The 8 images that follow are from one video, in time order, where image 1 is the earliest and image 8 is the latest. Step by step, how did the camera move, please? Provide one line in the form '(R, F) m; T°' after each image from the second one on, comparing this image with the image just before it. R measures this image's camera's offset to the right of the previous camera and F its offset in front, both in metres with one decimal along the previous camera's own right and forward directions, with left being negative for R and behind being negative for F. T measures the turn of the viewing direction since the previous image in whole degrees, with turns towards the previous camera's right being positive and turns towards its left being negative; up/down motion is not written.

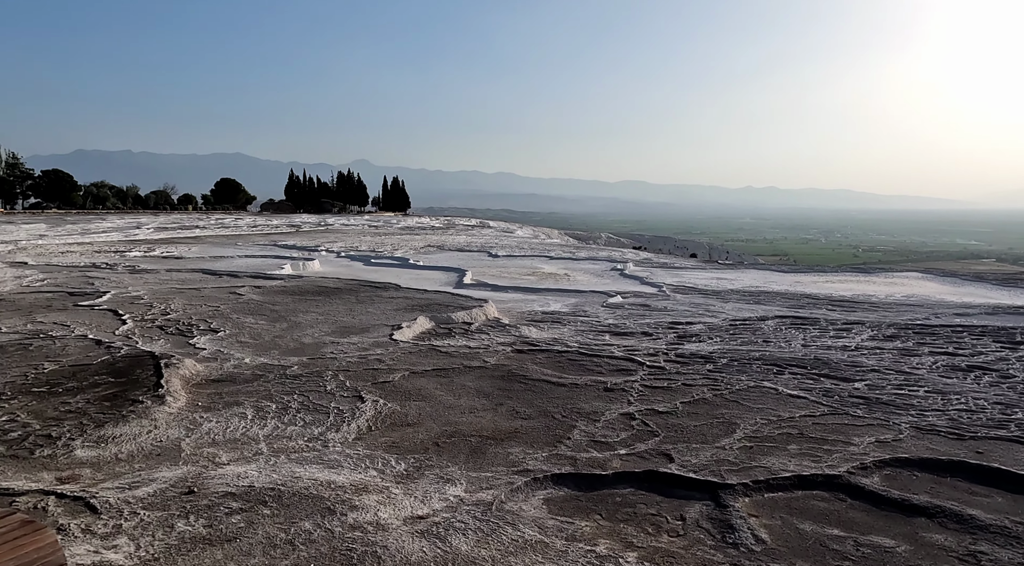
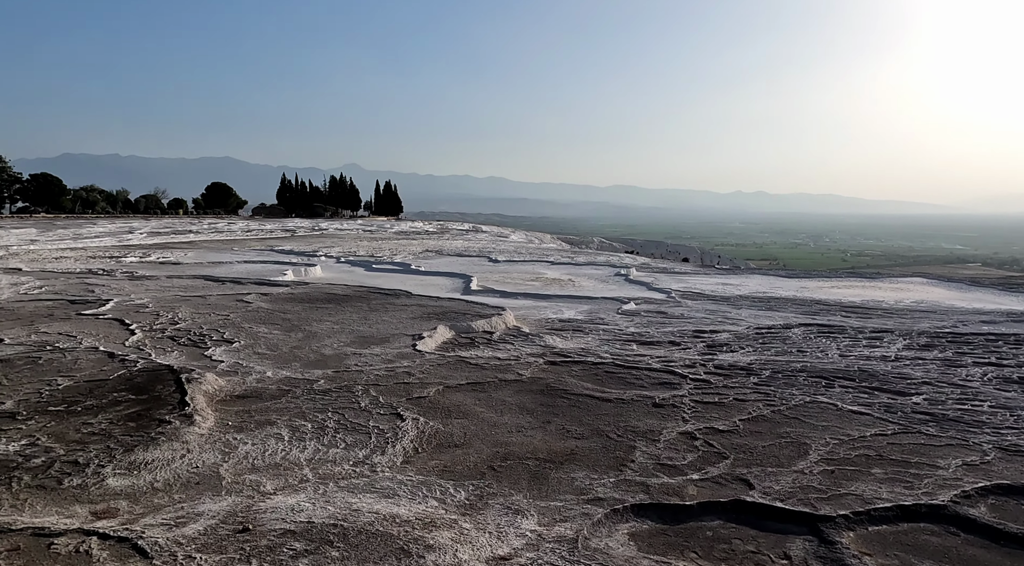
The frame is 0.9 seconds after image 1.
(-0.4, +0.3) m; +1°
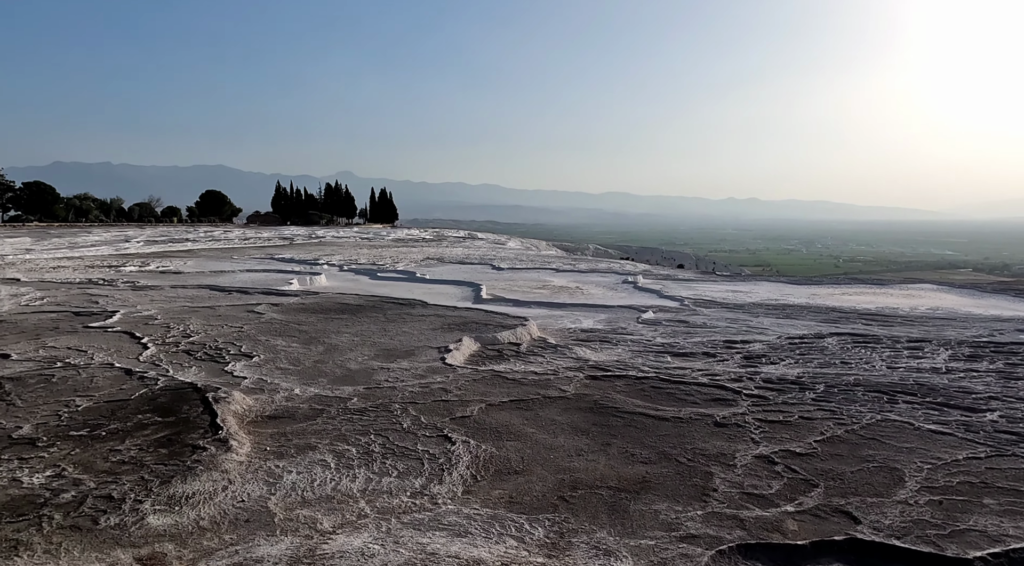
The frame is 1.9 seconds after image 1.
(-0.4, +0.3) m; 0°
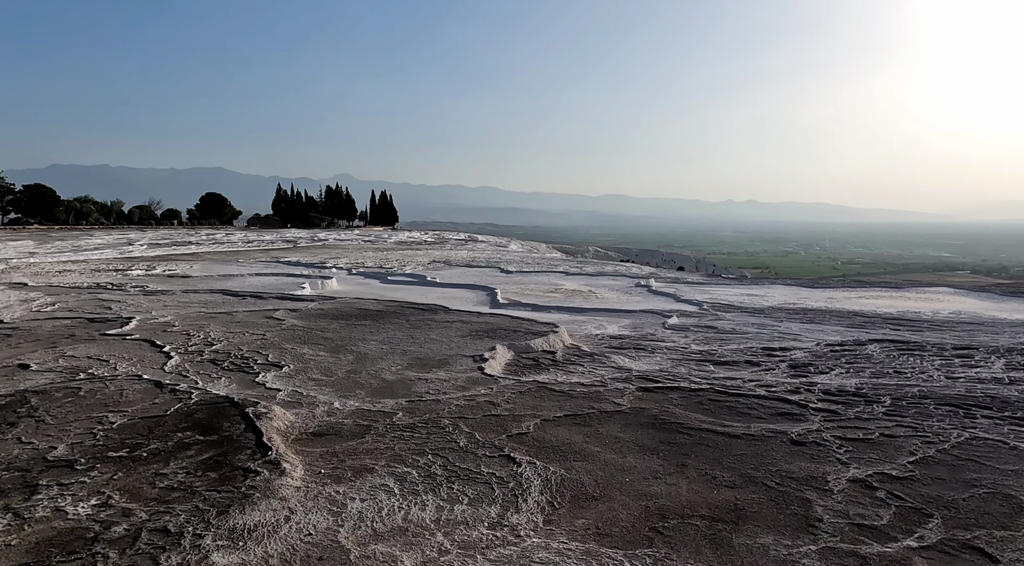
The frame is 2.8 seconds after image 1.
(-0.5, +0.3) m; 0°
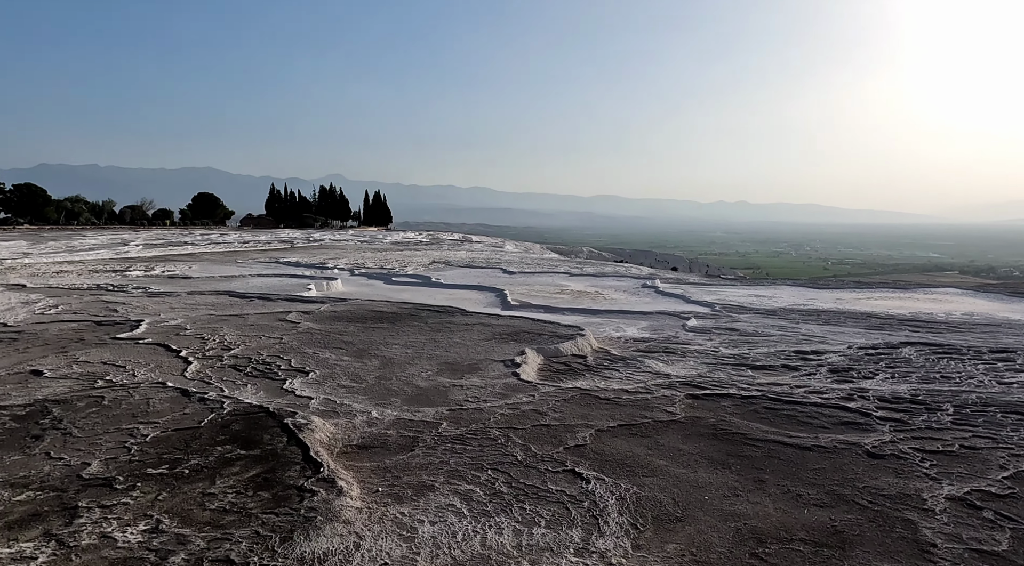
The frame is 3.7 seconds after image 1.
(-0.5, +0.3) m; +1°
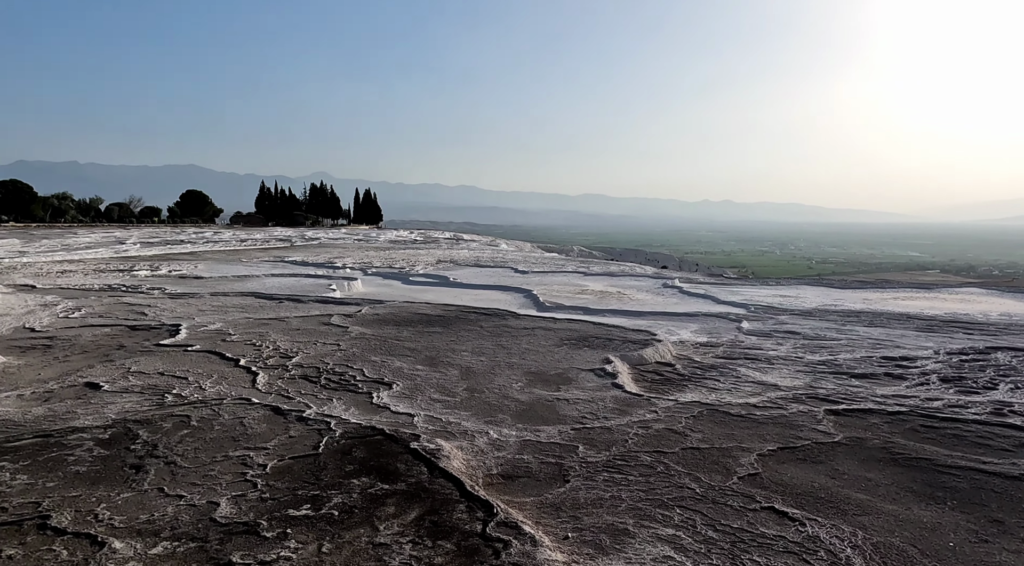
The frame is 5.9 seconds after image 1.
(-1.1, +0.6) m; +1°
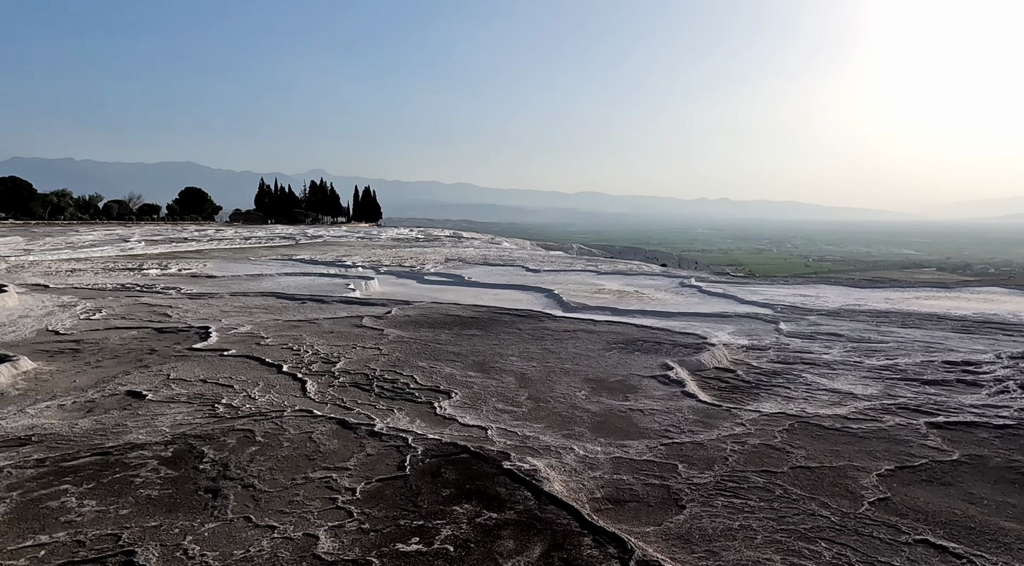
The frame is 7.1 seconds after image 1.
(-0.6, +0.4) m; 0°
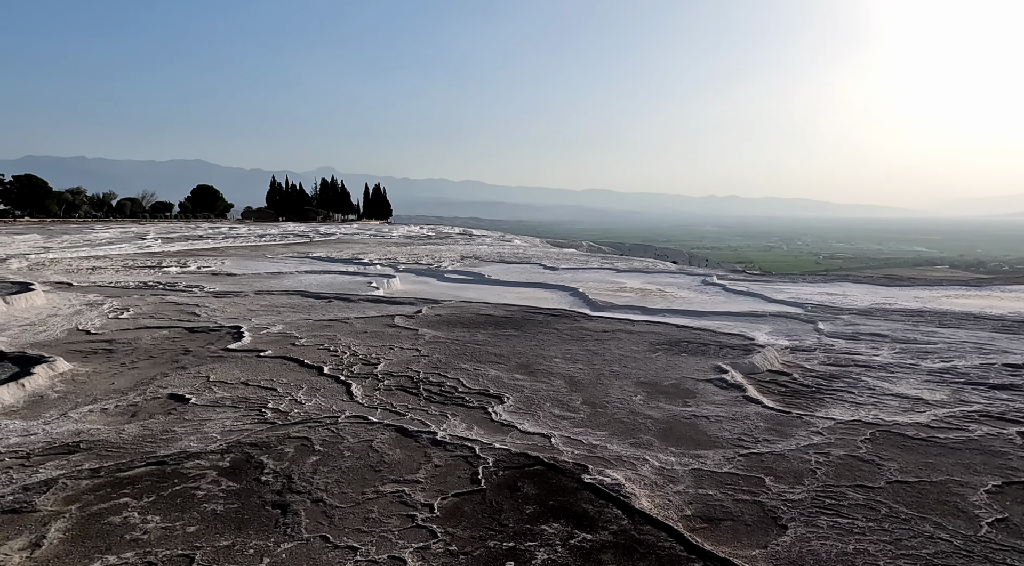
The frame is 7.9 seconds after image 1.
(-0.4, +0.3) m; -1°
